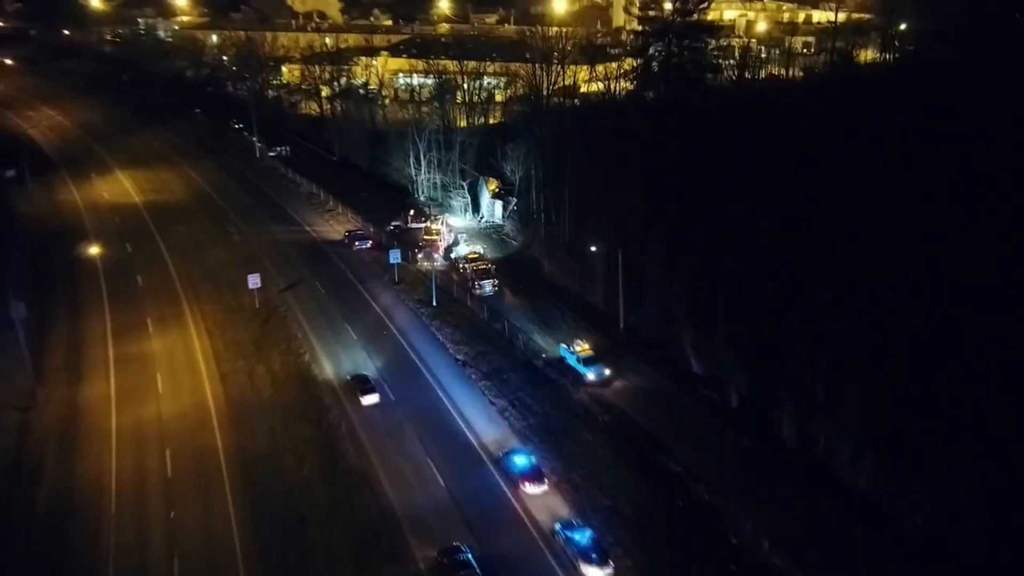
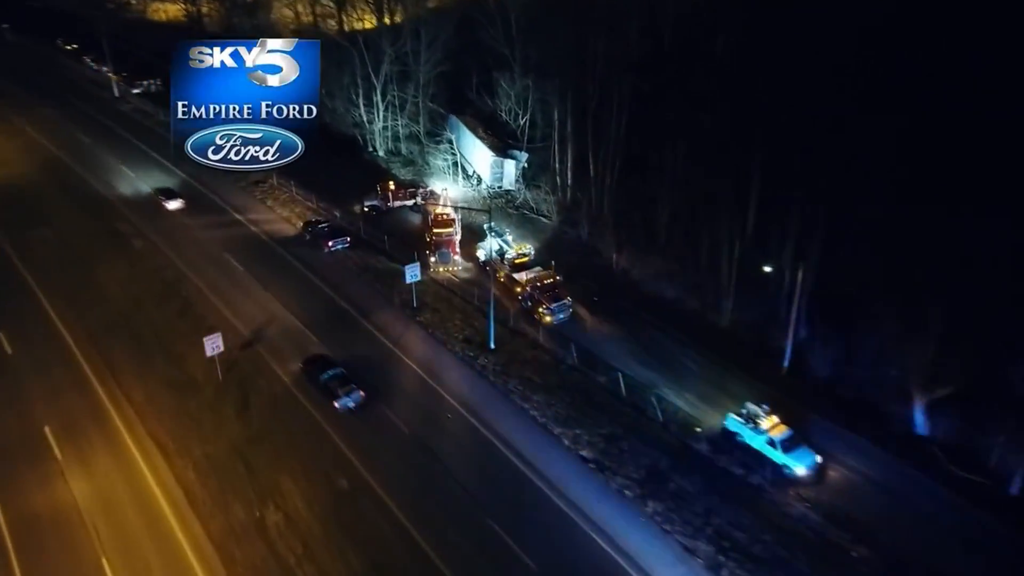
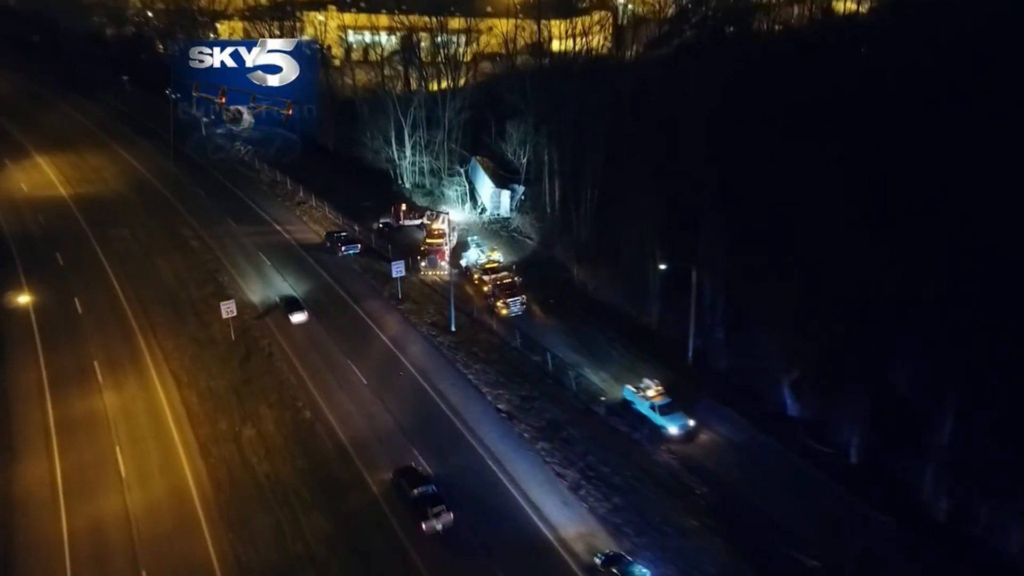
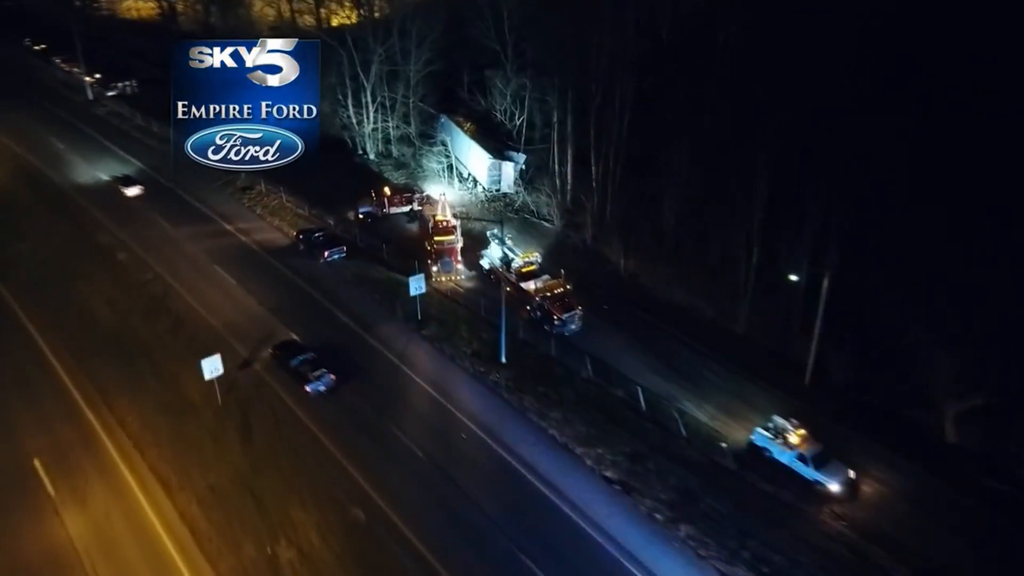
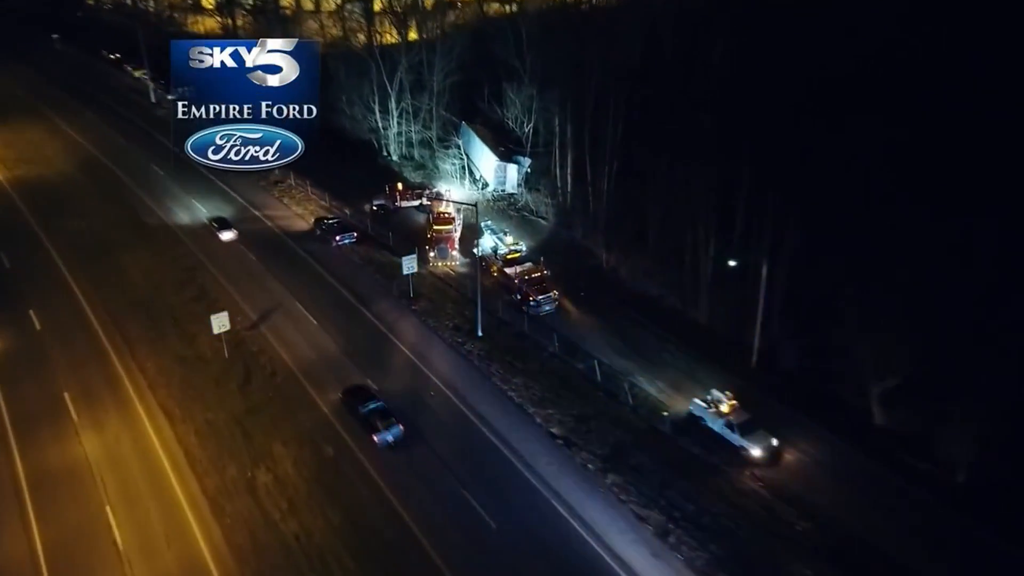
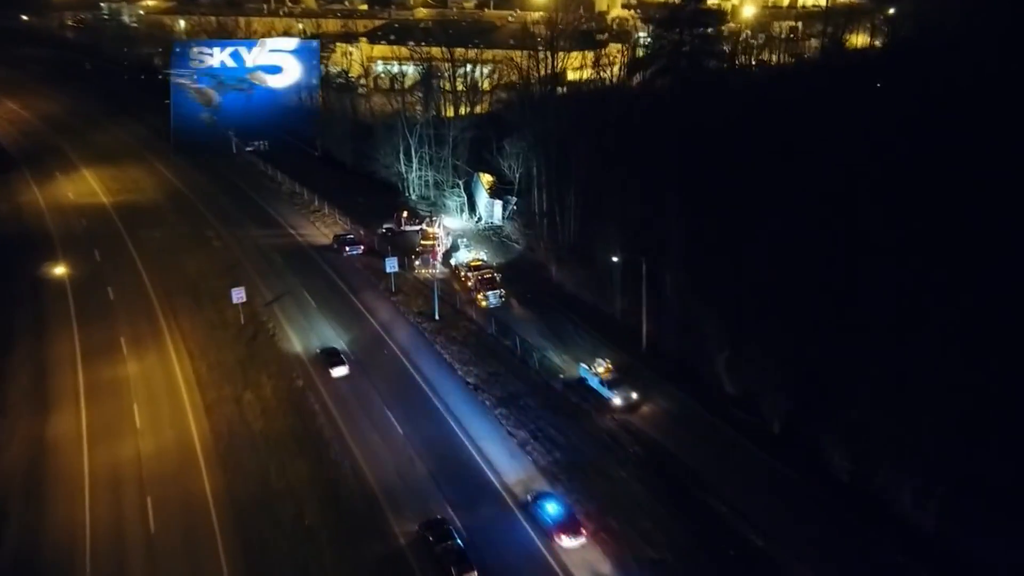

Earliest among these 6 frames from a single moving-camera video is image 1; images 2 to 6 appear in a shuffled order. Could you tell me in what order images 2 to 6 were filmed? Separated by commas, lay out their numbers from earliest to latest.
6, 3, 5, 2, 4
